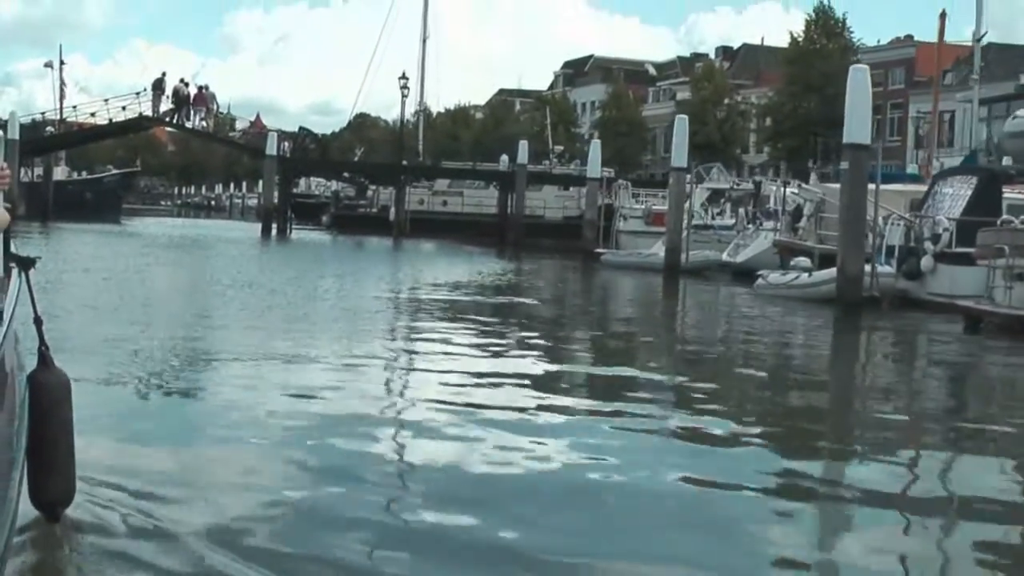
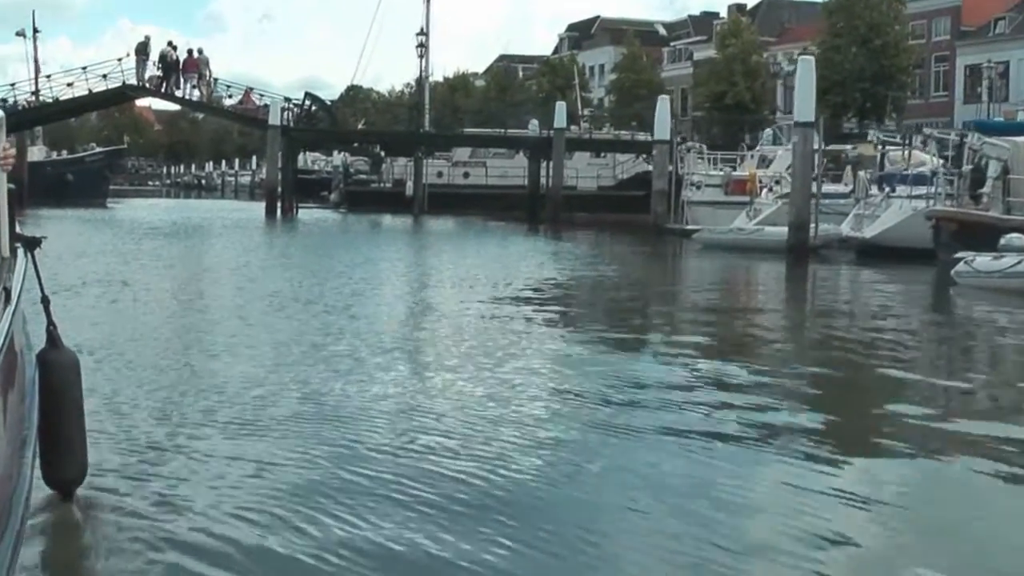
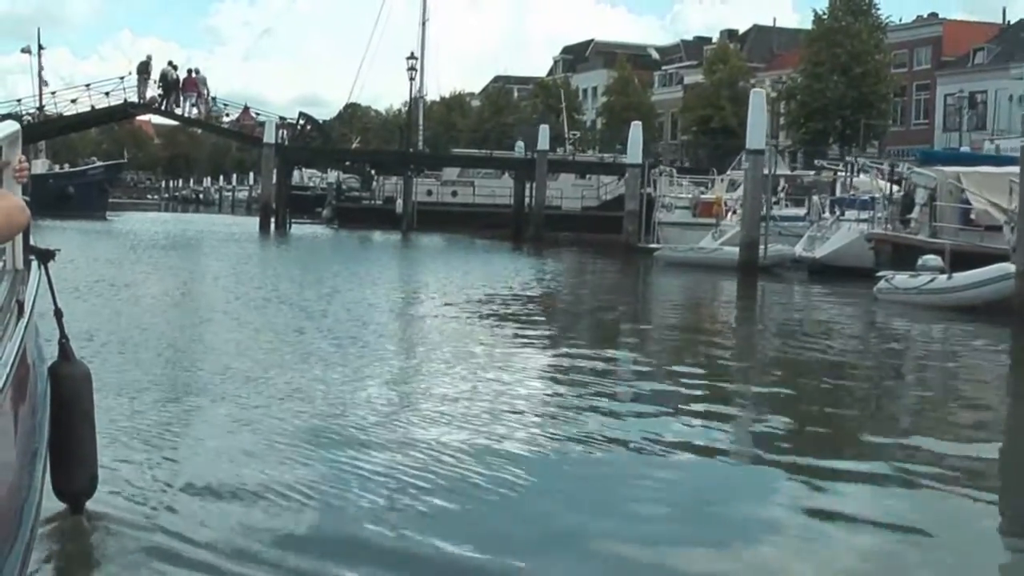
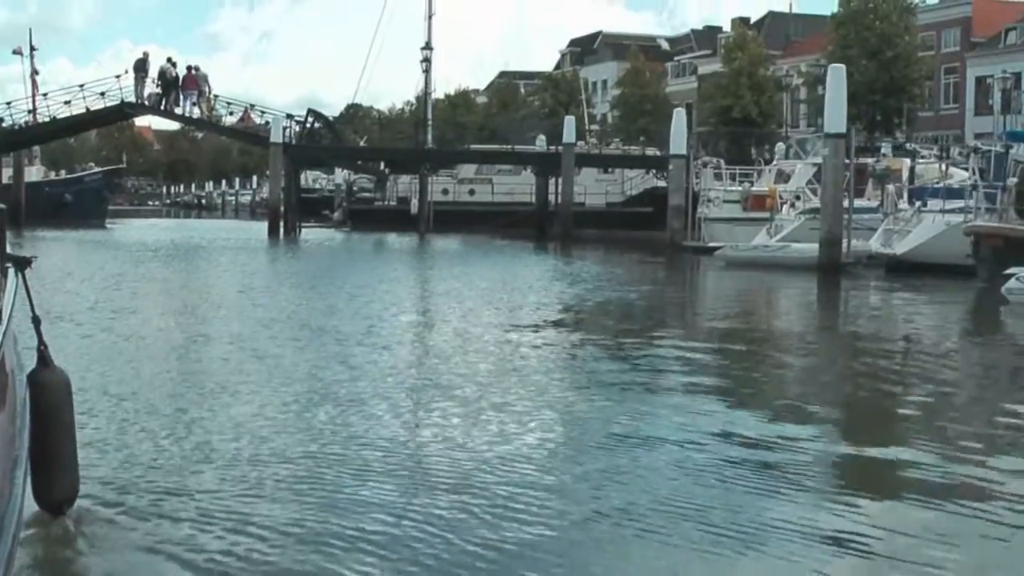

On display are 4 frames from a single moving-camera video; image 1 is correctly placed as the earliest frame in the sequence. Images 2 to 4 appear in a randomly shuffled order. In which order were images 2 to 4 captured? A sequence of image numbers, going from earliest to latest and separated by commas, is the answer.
3, 2, 4
